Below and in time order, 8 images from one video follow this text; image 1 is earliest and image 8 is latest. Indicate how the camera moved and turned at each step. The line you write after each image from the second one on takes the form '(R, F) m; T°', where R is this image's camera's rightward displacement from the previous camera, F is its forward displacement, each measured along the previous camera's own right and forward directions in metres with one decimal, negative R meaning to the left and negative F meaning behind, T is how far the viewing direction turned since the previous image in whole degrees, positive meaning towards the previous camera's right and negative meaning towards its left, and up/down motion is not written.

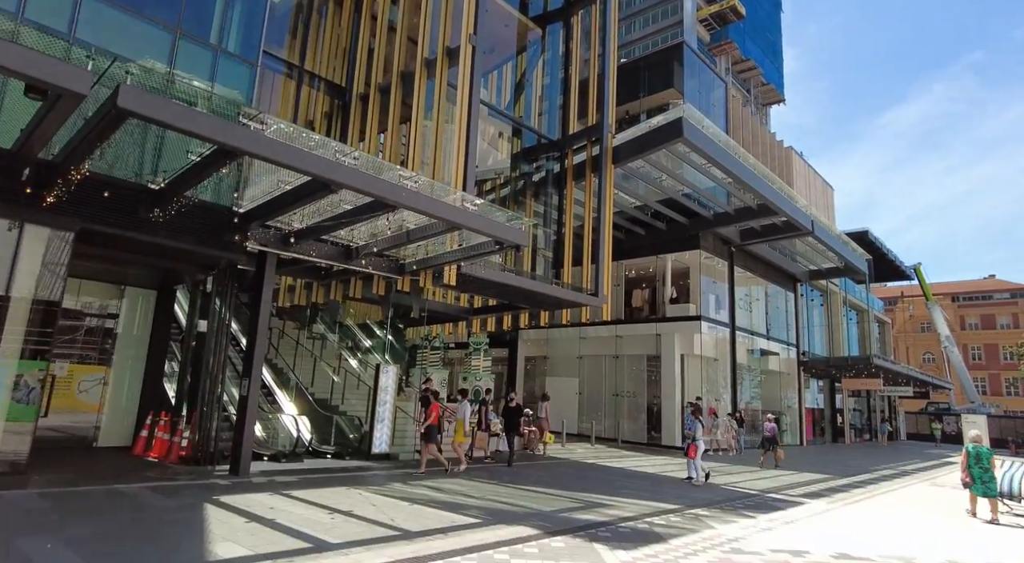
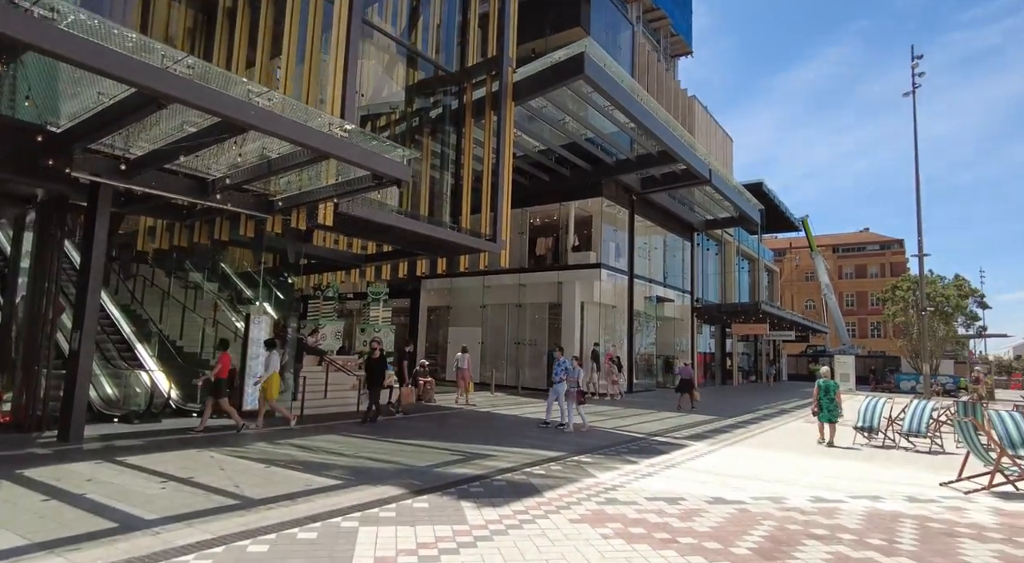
(+0.5, +0.7) m; +8°
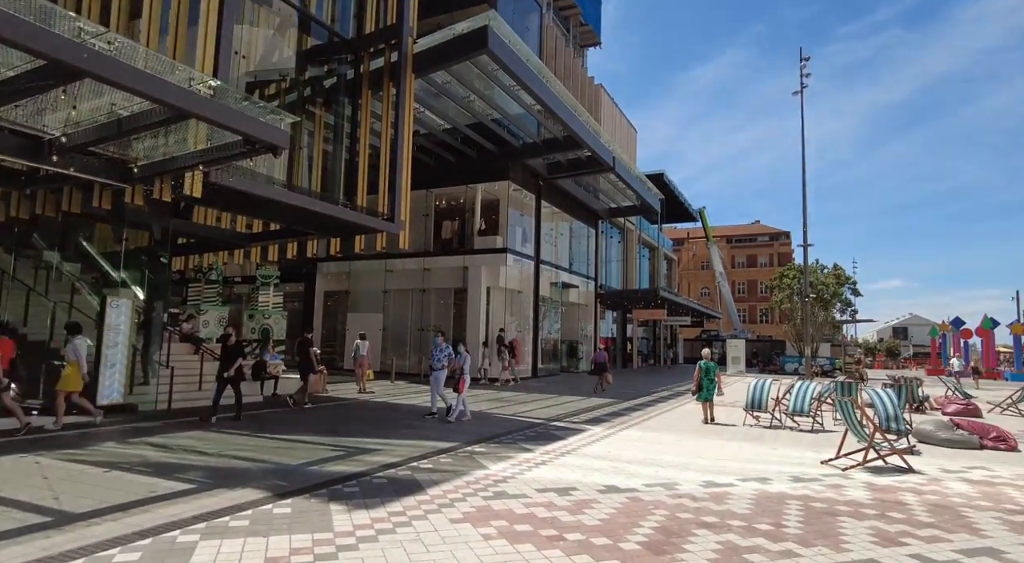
(+0.3, +0.5) m; +8°
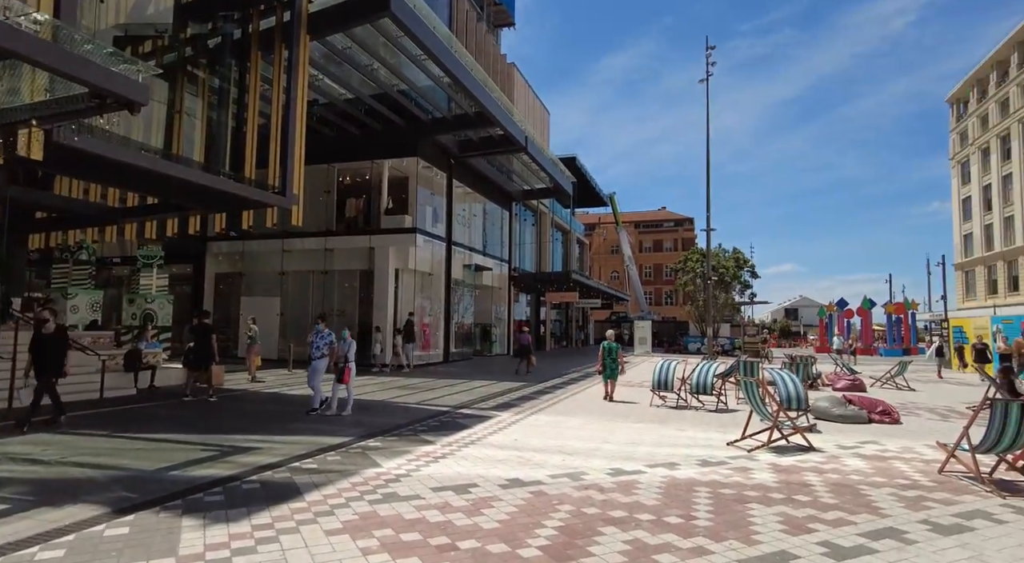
(+0.2, +0.6) m; +8°
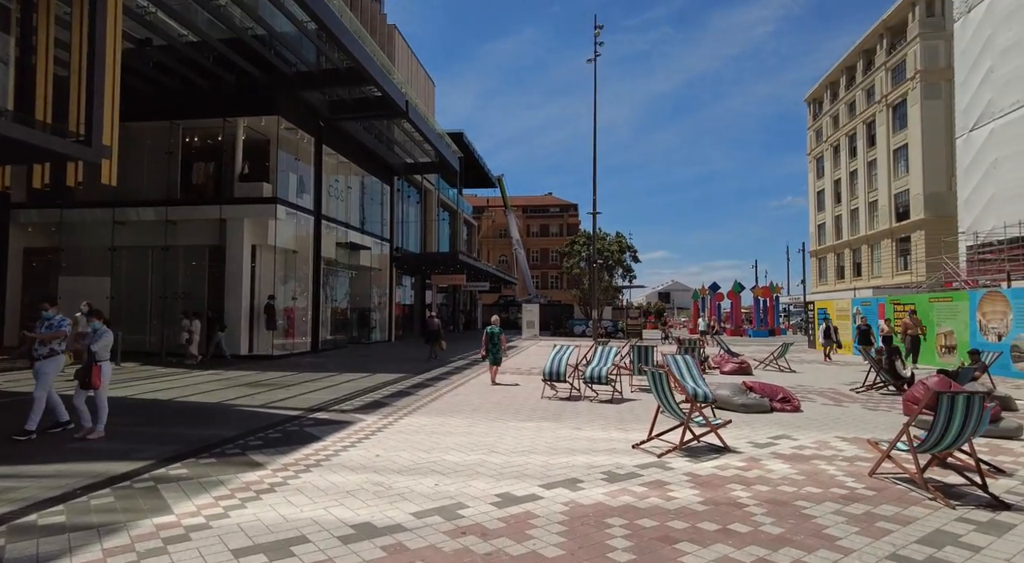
(+0.3, +1.6) m; +11°
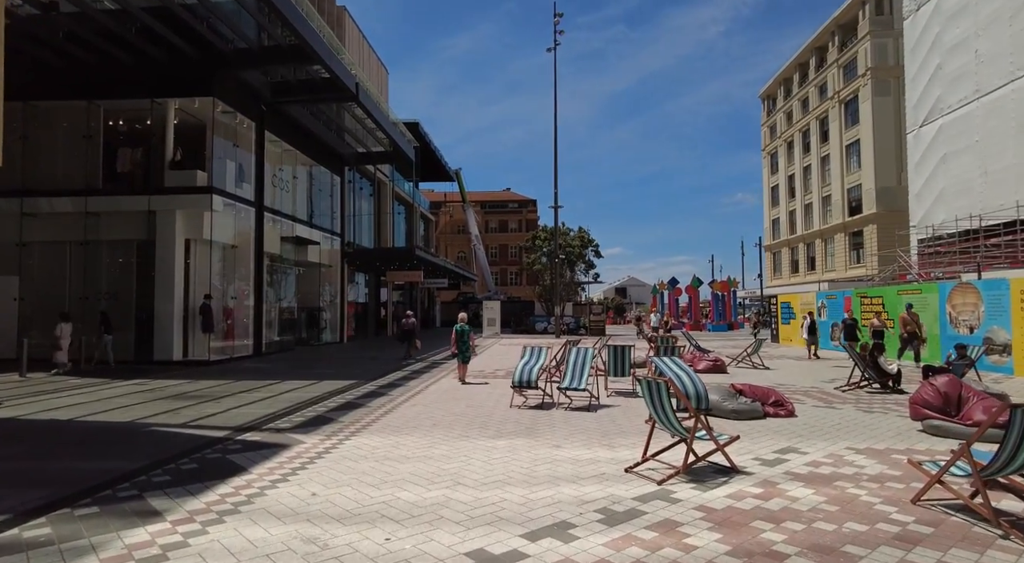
(-0.1, +1.1) m; +4°
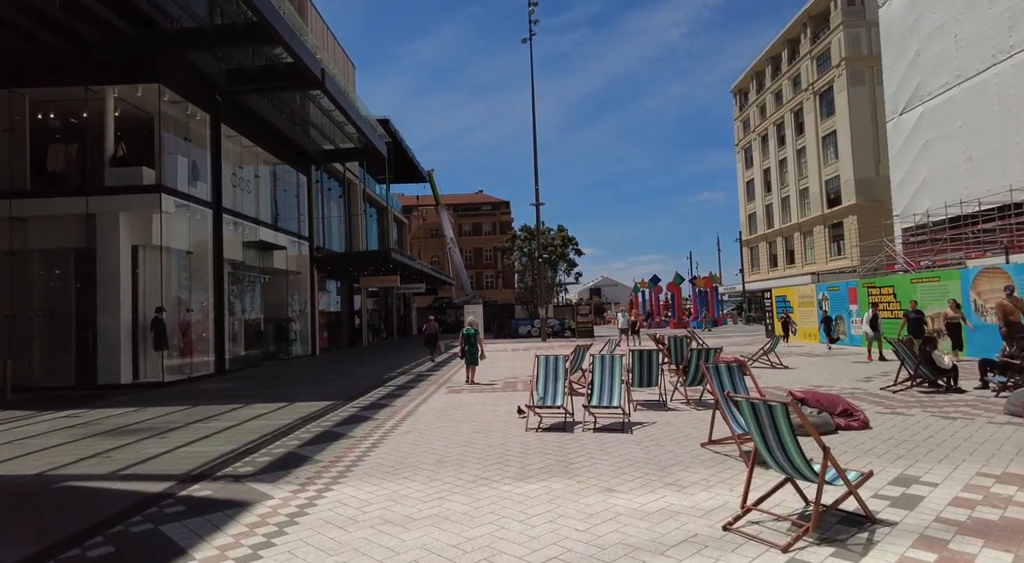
(-0.5, +1.6) m; +3°
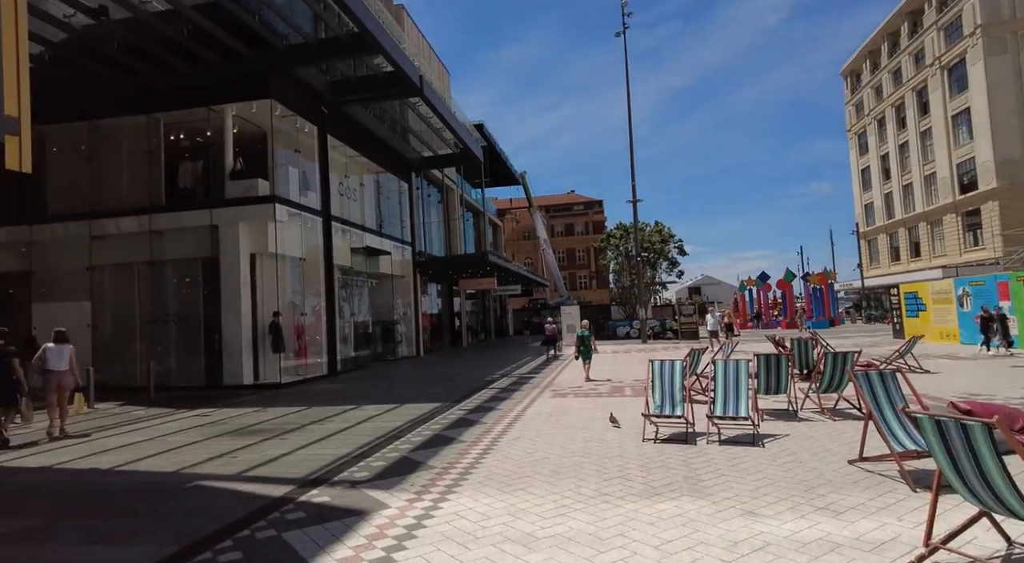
(-0.2, +0.3) m; -9°
